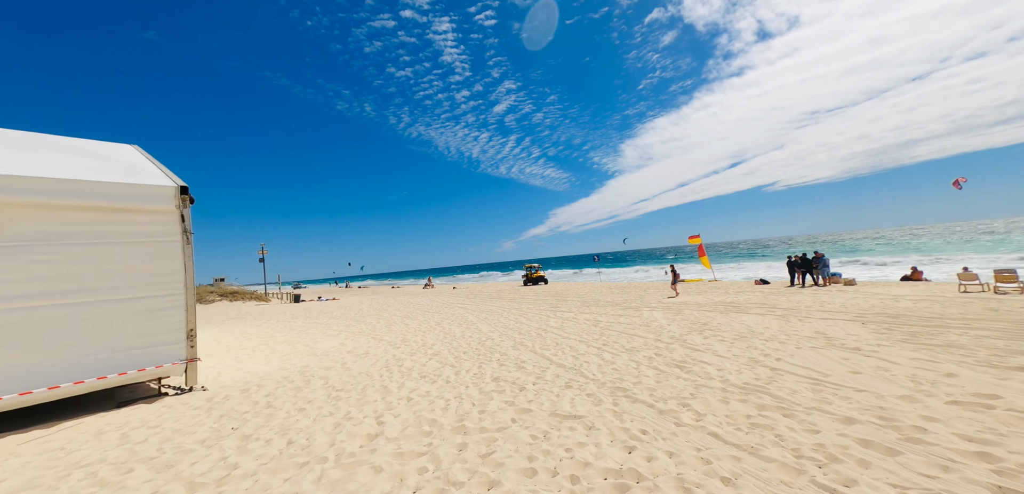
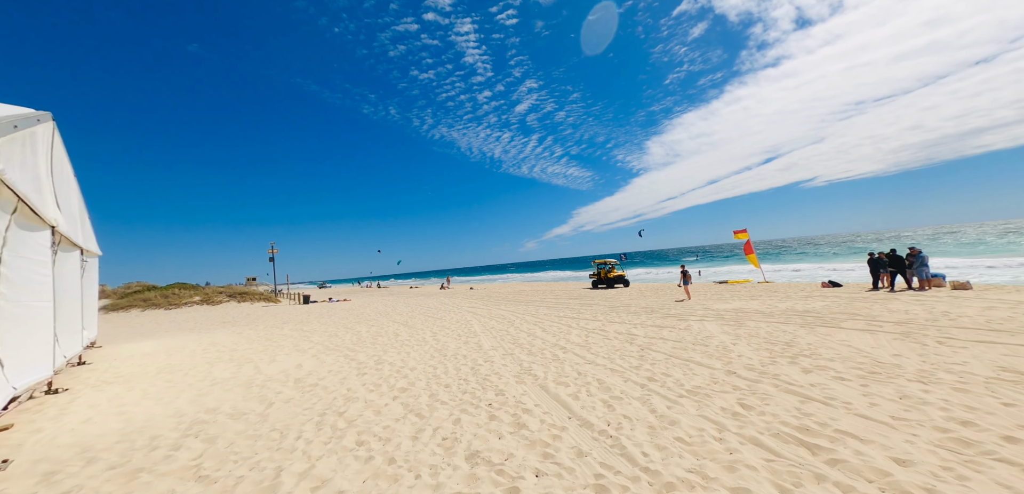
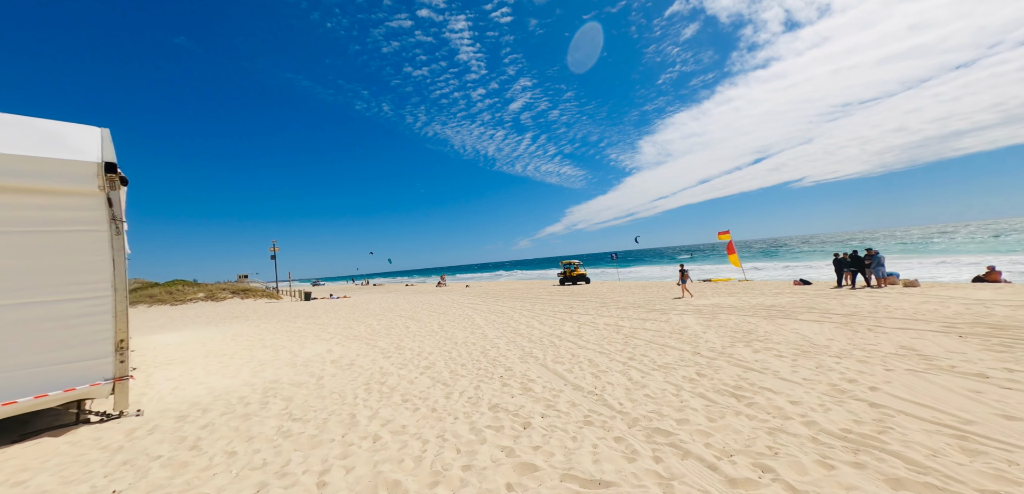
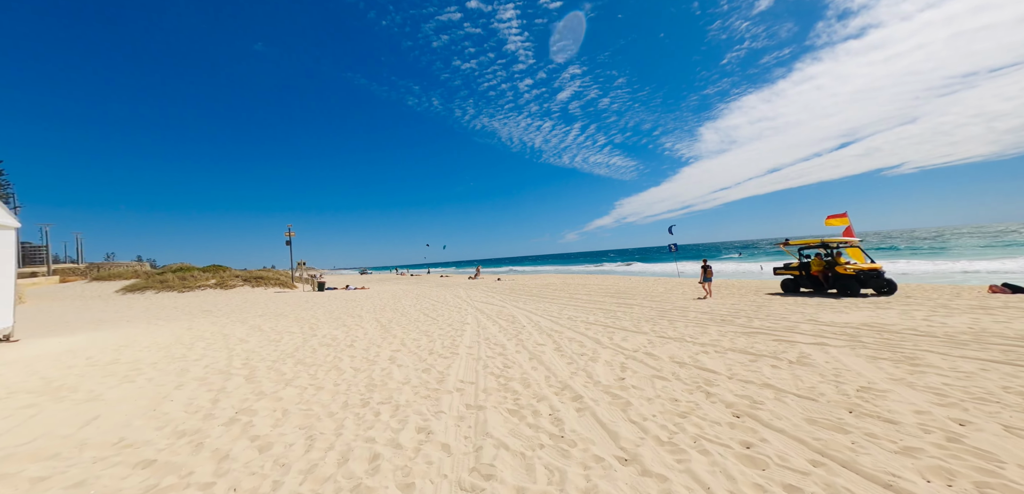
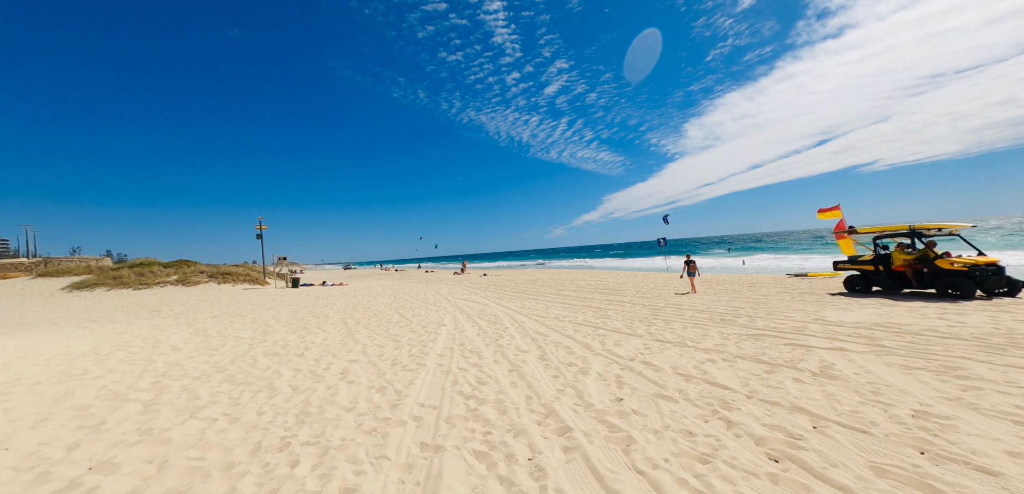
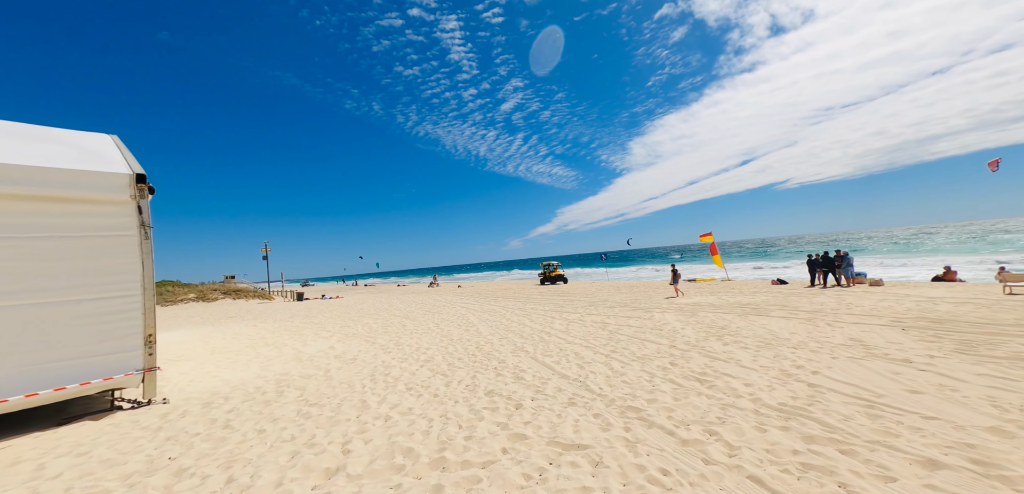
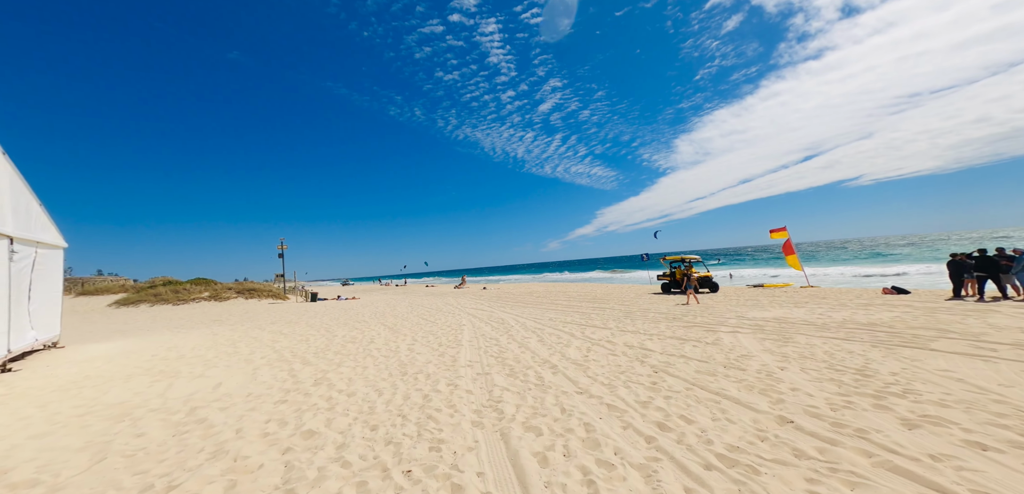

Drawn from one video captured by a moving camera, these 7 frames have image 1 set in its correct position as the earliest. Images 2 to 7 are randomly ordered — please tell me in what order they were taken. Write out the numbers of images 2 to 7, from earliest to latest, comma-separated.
6, 3, 2, 7, 4, 5
